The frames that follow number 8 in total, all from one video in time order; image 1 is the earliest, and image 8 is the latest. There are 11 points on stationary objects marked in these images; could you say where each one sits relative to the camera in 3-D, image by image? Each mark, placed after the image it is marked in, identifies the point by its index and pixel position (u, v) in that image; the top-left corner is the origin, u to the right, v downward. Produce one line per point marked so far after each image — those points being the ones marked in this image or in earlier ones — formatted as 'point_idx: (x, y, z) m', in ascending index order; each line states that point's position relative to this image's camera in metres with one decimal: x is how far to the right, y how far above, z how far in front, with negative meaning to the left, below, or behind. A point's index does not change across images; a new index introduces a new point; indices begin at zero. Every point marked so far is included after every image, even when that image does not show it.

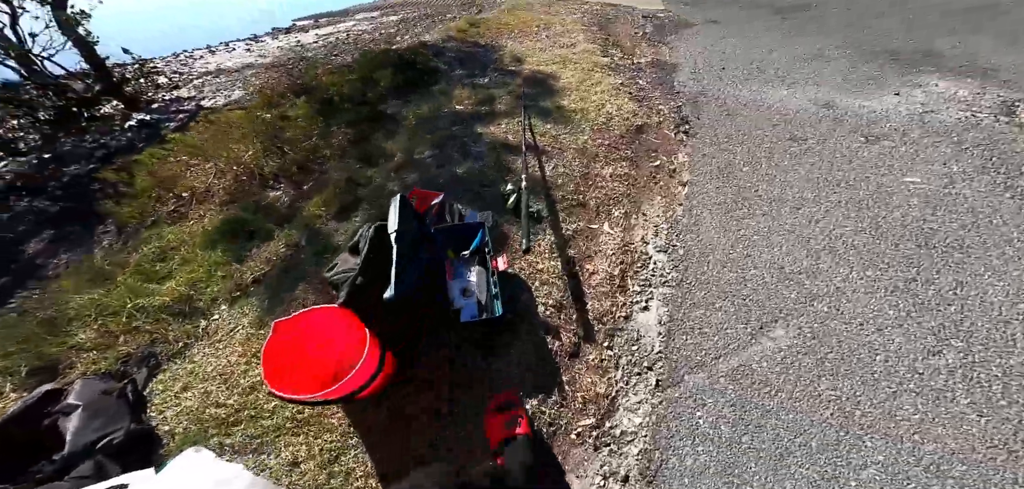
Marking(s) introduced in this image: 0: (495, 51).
0: (-0.3, +2.8, +6.0) m
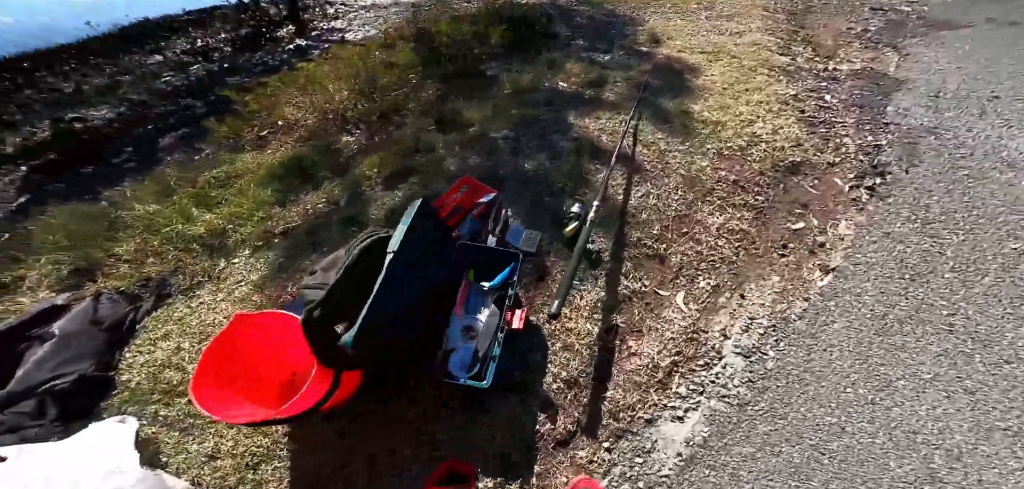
0: (+1.5, +2.6, +4.9) m
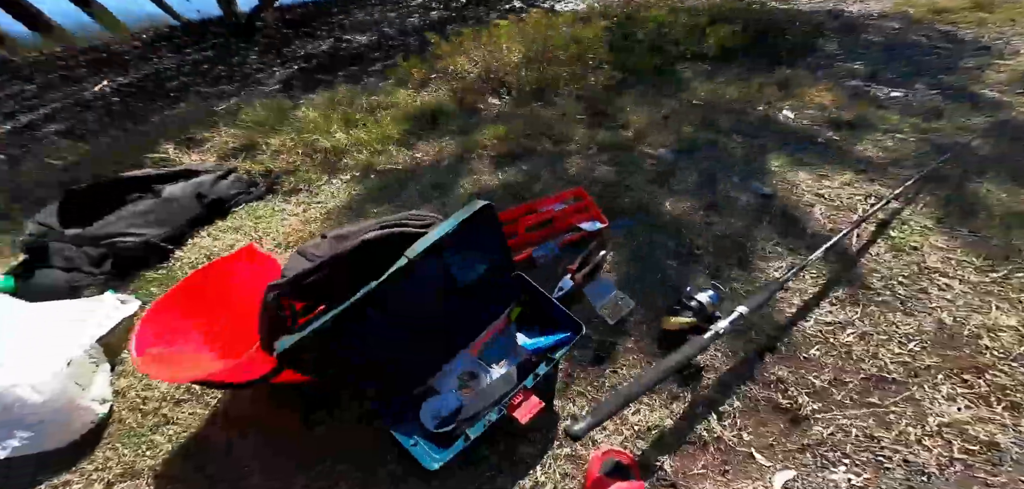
0: (+3.5, +1.3, +2.8) m
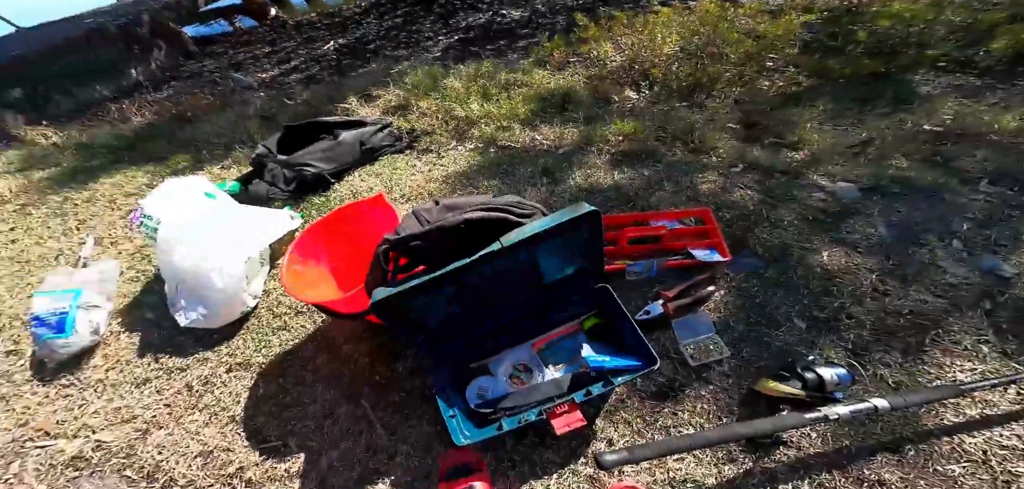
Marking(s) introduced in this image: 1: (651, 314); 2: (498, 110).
0: (+4.2, +0.4, +1.5) m
1: (+0.6, -0.3, +1.8) m
2: (-0.1, +0.9, +2.8) m
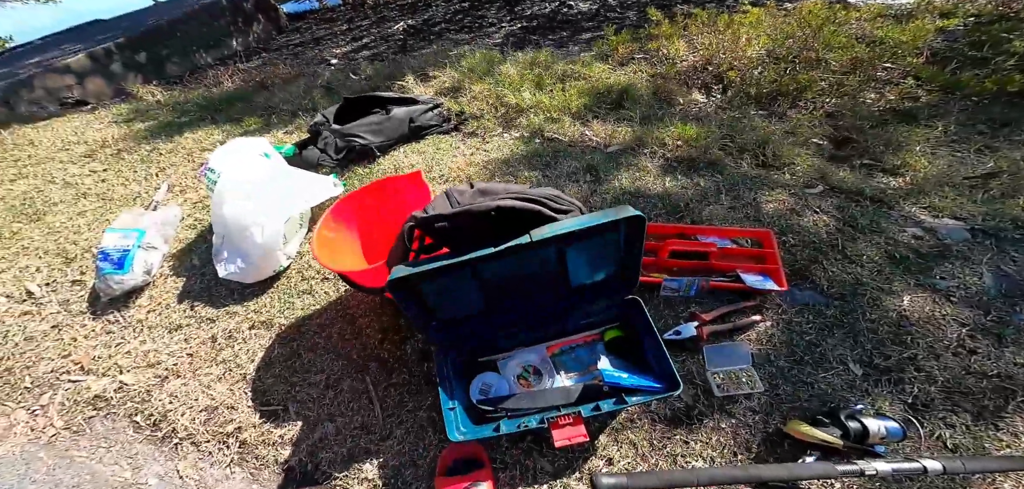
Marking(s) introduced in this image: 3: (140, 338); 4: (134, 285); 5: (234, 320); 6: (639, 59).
0: (+4.2, -0.1, +0.9) m
1: (+0.7, -0.4, +1.6) m
2: (+0.2, +0.9, +2.7) m
3: (-1.6, -0.4, +1.8) m
4: (-1.8, -0.2, +2.0) m
5: (-1.2, -0.3, +1.8) m
6: (+1.0, +1.4, +3.1) m
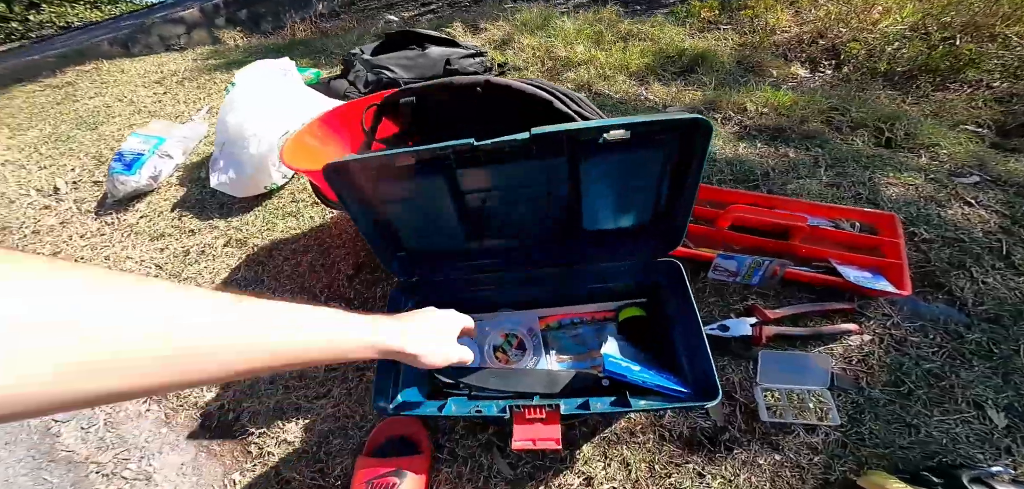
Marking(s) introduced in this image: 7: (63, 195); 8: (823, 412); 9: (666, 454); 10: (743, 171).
0: (+4.0, -0.5, -0.2) m
1: (+0.6, -0.2, +1.2) m
2: (+0.5, +1.0, +2.3) m
3: (-1.6, 0.0, +1.7) m
4: (-1.7, +0.3, +1.9) m
5: (-1.2, +0.1, +1.7) m
6: (+1.4, +1.4, +2.6) m
7: (-2.2, +0.2, +2.0) m
8: (+0.8, -0.4, +1.0) m
9: (+0.4, -0.5, +1.1) m
10: (+0.9, +0.3, +1.6) m
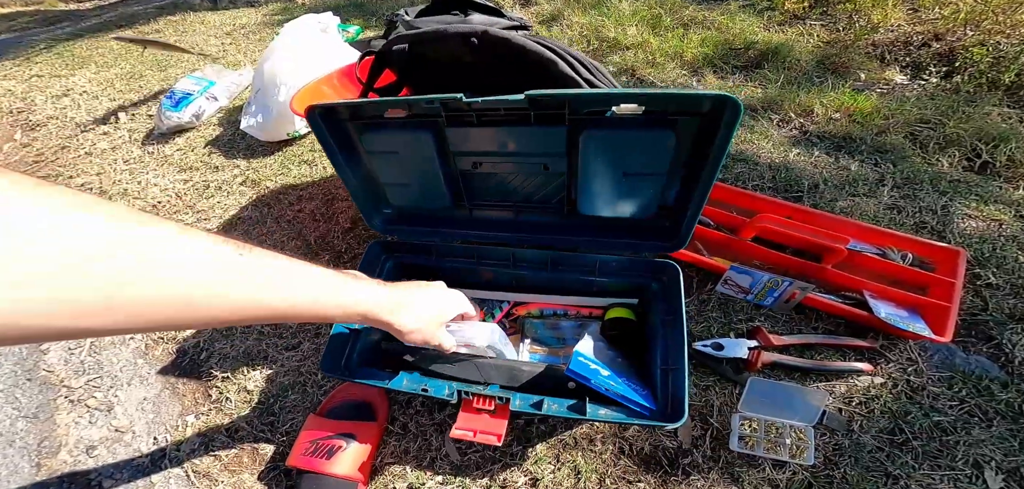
0: (+3.7, -1.0, -0.6) m
1: (+0.5, -0.3, +1.0) m
2: (+0.8, +1.0, +2.1) m
3: (-1.6, +0.3, +1.8) m
4: (-1.6, +0.6, +2.0) m
5: (-1.2, +0.3, +1.8) m
6: (+1.6, +1.3, +2.3) m
7: (-2.1, +0.6, +2.2) m
8: (+0.6, -0.5, +0.9) m
9: (+0.2, -0.5, +1.0) m
10: (+0.9, +0.2, +1.4) m
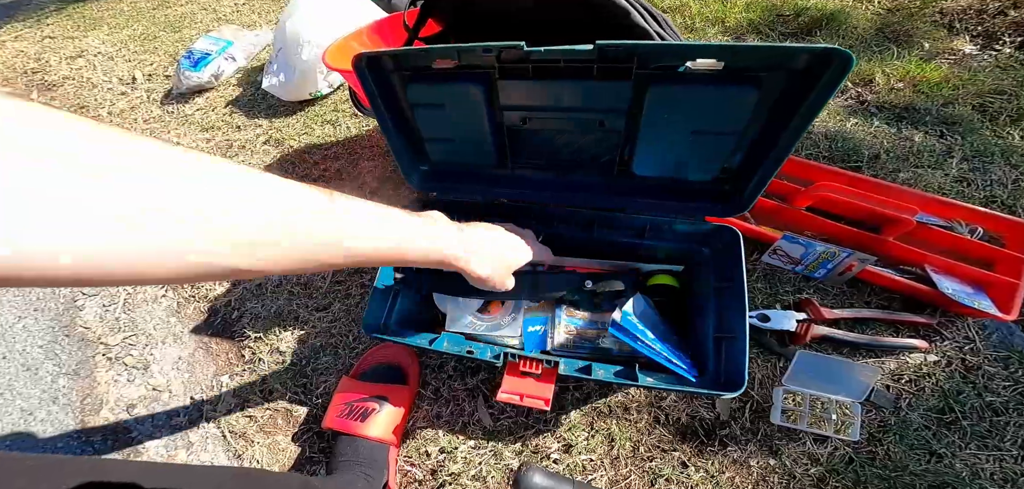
0: (+3.7, -1.1, -0.7) m
1: (+0.6, -0.2, +1.0) m
2: (+0.9, +1.2, +2.0) m
3: (-1.5, +0.5, +1.8) m
4: (-1.5, +0.8, +2.0) m
5: (-1.1, +0.5, +1.7) m
6: (+1.8, +1.4, +2.2) m
7: (-2.0, +0.8, +2.2) m
8: (+0.7, -0.4, +0.9) m
9: (+0.3, -0.5, +1.0) m
10: (+1.0, +0.3, +1.4) m
